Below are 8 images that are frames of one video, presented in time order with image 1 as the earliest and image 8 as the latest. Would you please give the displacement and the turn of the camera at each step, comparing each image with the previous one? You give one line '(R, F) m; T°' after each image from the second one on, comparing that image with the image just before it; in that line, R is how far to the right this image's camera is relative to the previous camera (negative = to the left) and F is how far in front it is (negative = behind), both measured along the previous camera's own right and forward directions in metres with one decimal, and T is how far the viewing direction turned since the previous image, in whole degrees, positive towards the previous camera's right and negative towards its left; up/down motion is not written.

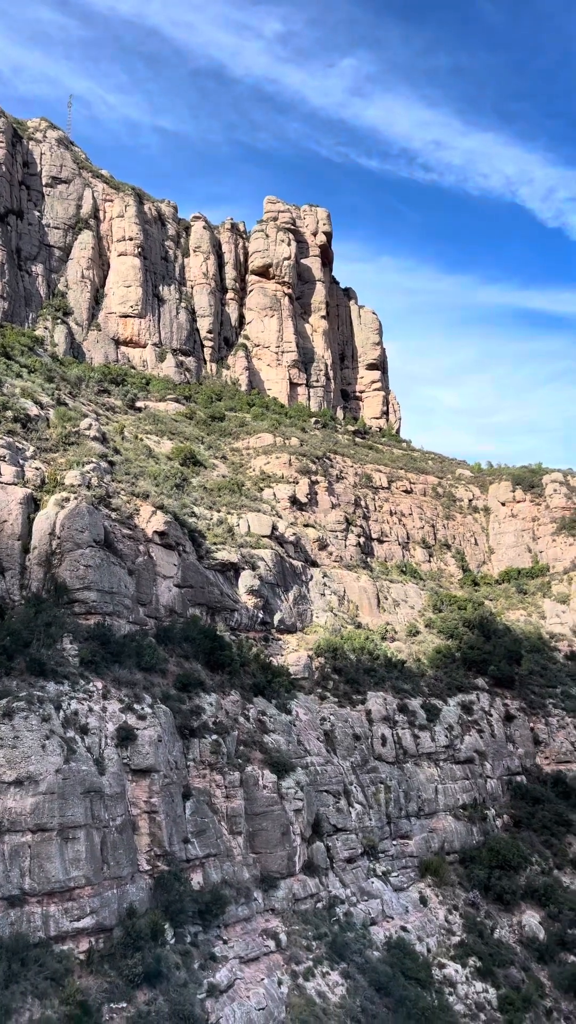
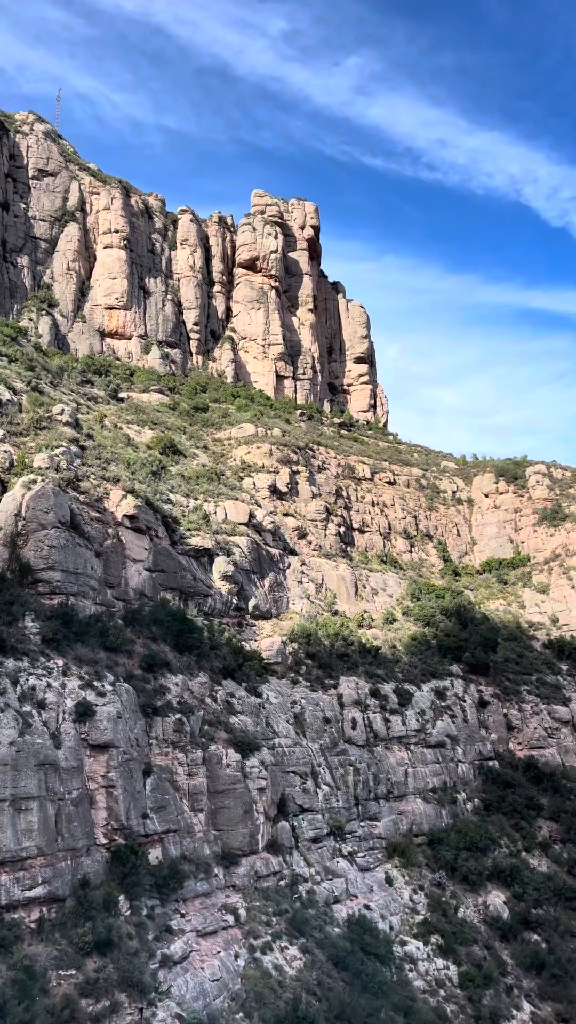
(+1.0, -0.2) m; 0°
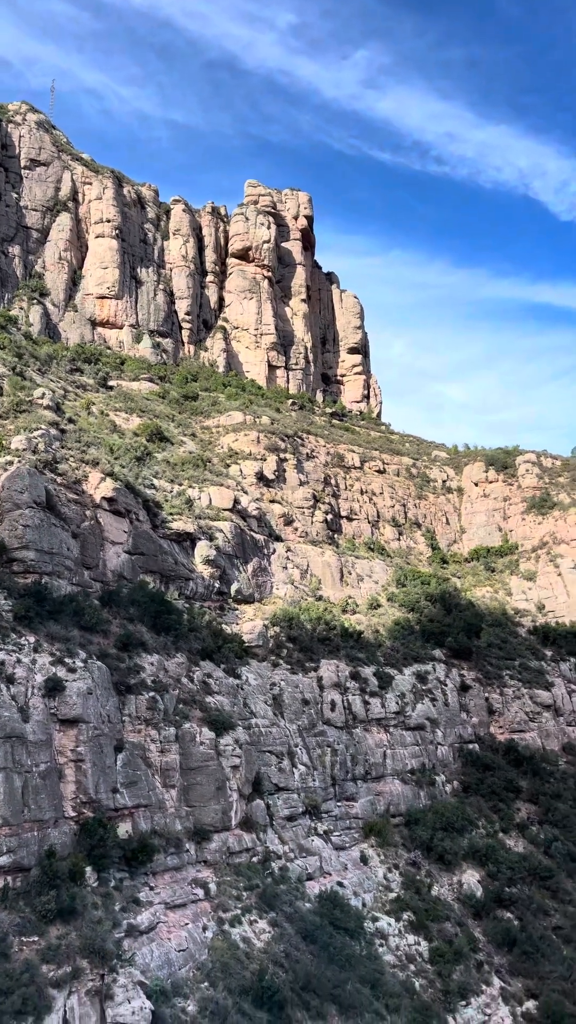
(+0.8, -0.2) m; 0°
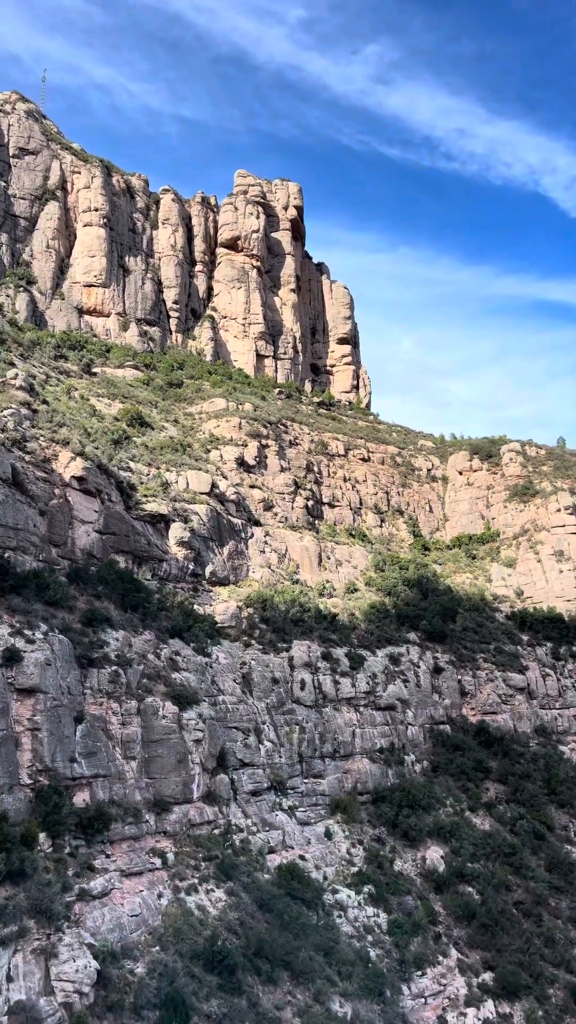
(+1.1, -0.2) m; 0°
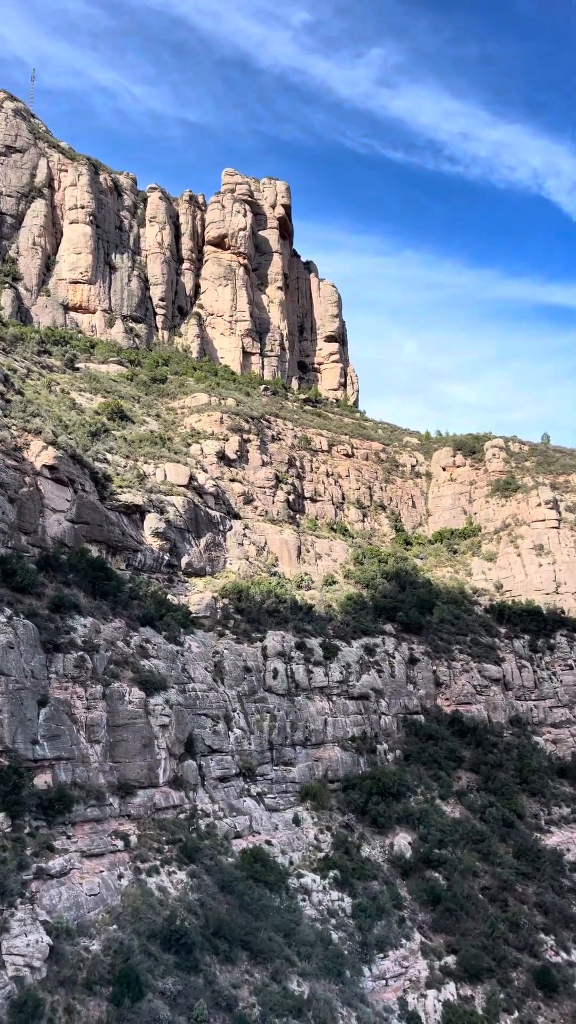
(+0.9, -0.2) m; 0°
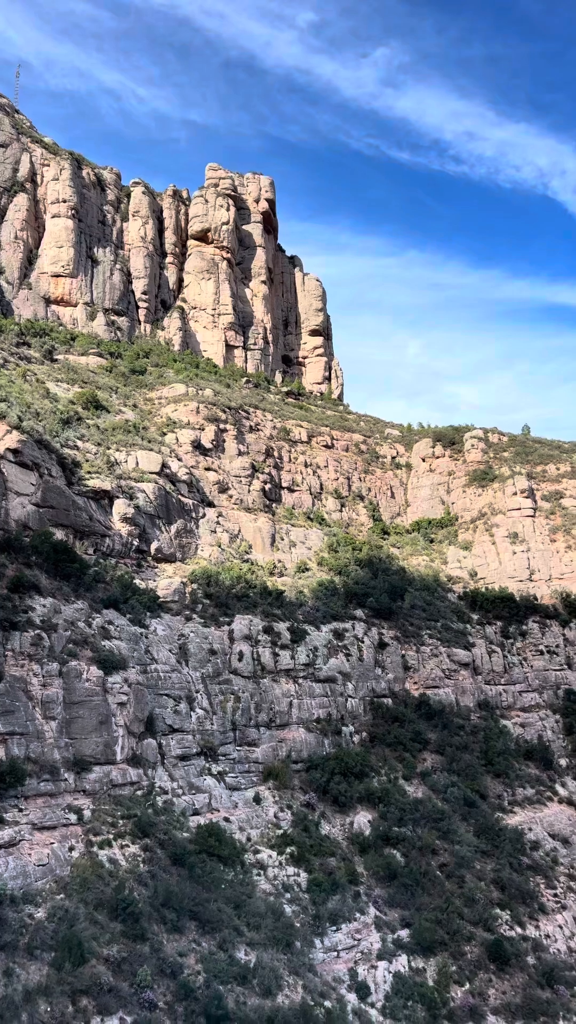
(+1.3, -0.2) m; 0°
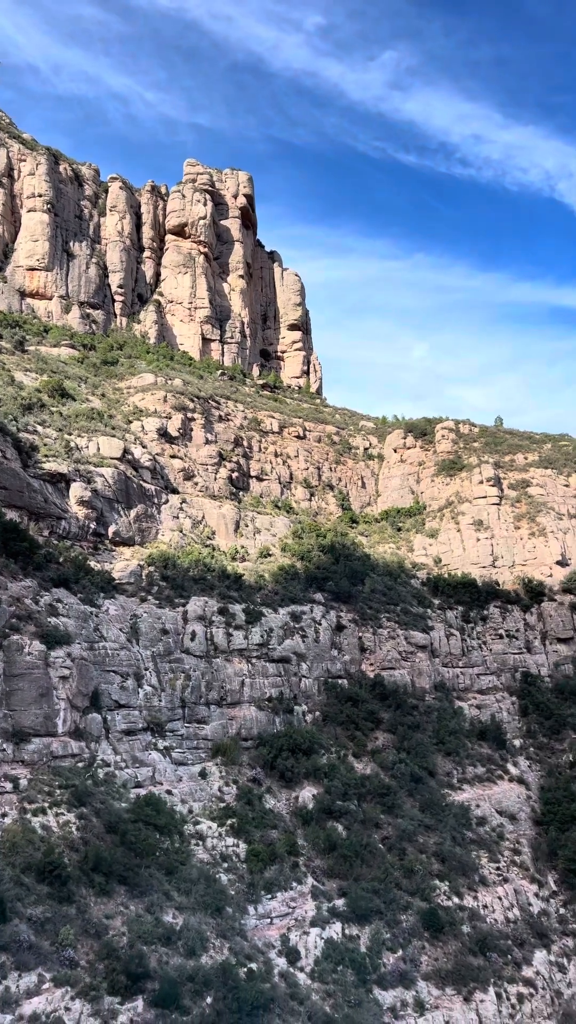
(+1.7, -0.3) m; 0°
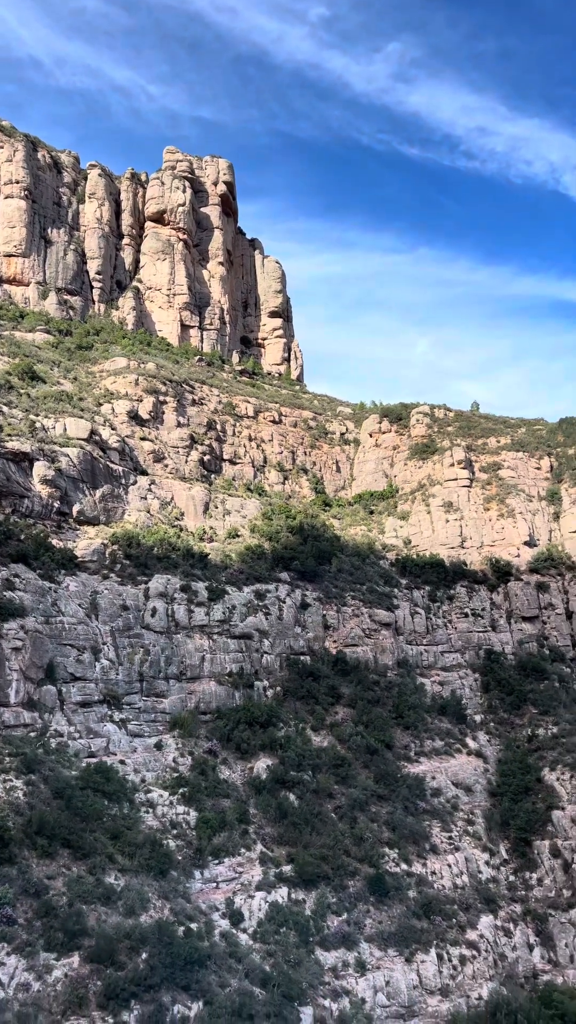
(+1.4, -0.3) m; 0°
